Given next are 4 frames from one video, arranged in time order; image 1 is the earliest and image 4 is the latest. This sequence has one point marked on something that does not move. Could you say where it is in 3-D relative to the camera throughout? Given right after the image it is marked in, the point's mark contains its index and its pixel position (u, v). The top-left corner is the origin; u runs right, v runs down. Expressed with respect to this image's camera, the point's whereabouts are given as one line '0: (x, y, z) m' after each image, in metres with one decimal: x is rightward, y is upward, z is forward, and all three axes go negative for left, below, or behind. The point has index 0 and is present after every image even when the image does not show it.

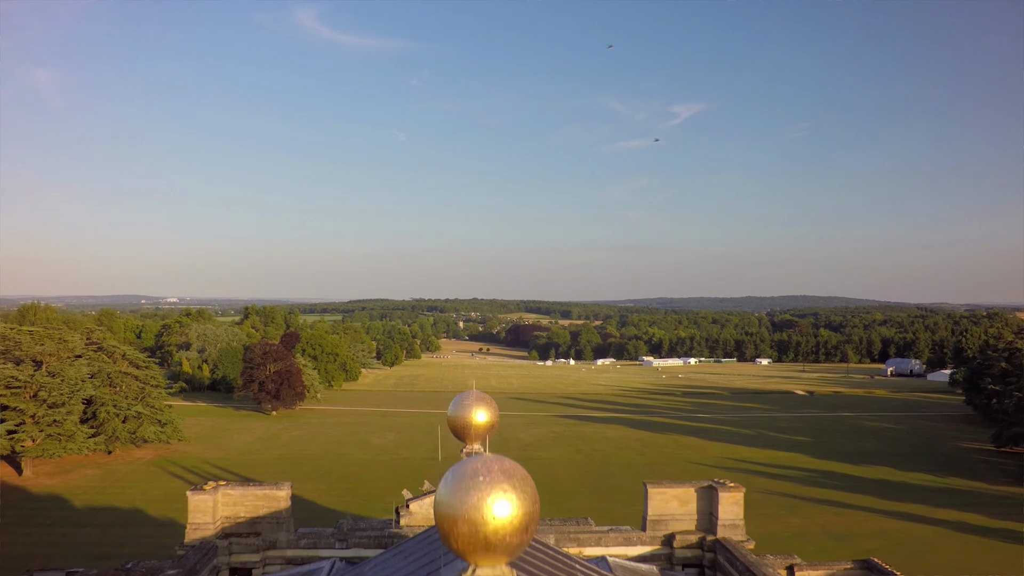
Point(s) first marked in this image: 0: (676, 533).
0: (+1.5, -2.2, +9.3) m
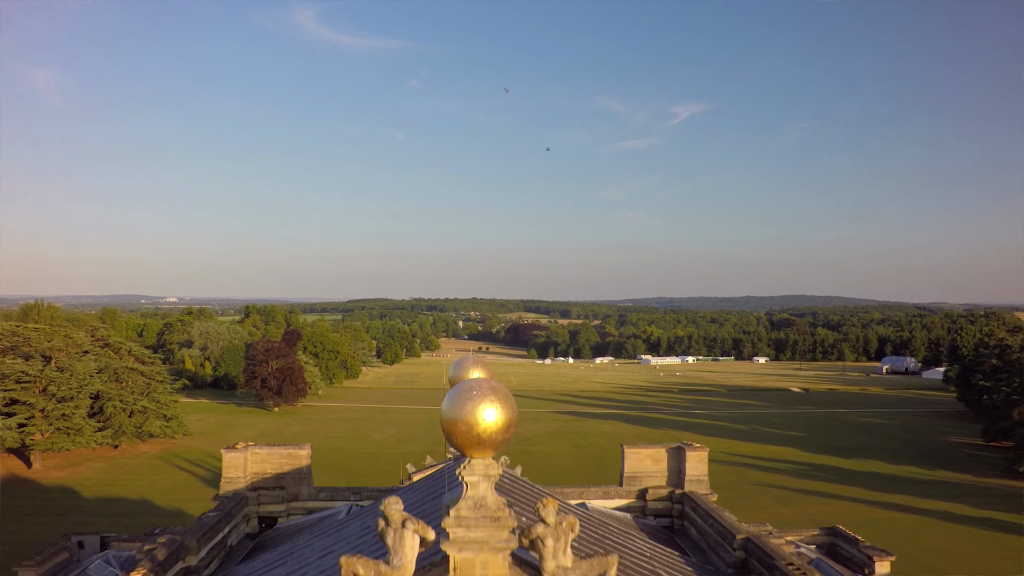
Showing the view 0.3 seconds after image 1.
0: (+1.4, -2.0, +10.5) m
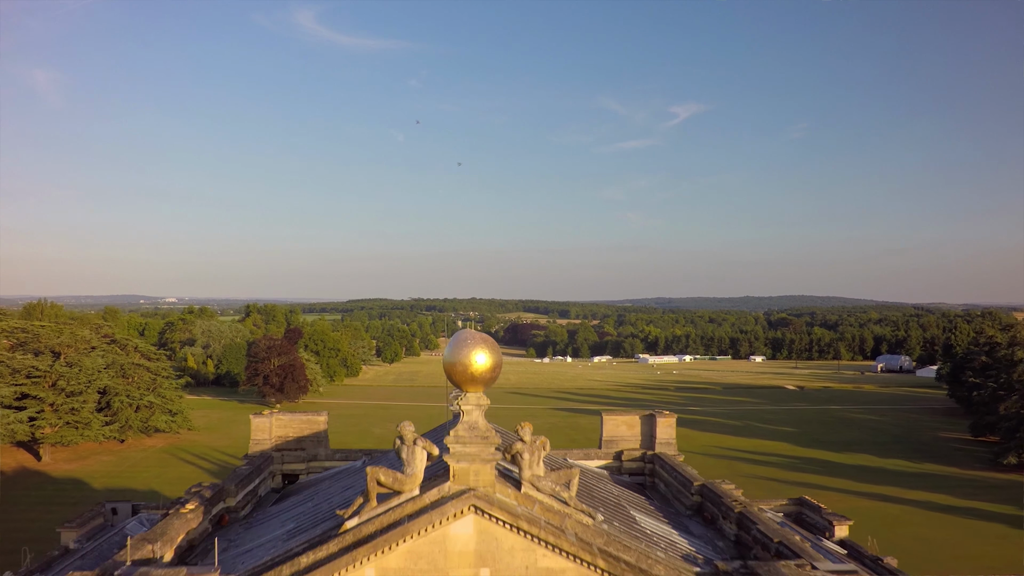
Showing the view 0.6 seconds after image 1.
0: (+1.3, -1.9, +12.0) m
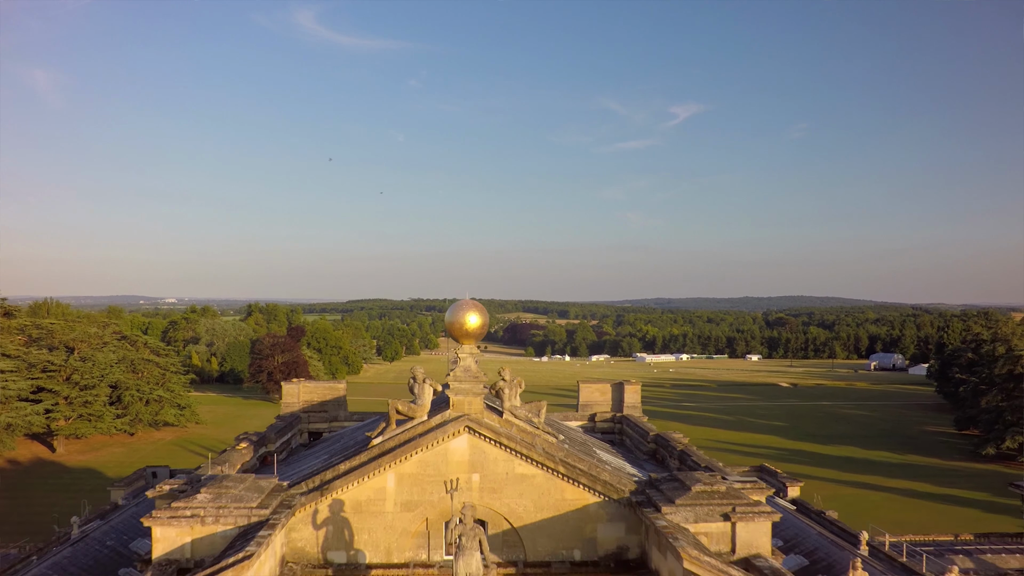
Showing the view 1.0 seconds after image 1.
0: (+1.2, -1.7, +14.1) m
